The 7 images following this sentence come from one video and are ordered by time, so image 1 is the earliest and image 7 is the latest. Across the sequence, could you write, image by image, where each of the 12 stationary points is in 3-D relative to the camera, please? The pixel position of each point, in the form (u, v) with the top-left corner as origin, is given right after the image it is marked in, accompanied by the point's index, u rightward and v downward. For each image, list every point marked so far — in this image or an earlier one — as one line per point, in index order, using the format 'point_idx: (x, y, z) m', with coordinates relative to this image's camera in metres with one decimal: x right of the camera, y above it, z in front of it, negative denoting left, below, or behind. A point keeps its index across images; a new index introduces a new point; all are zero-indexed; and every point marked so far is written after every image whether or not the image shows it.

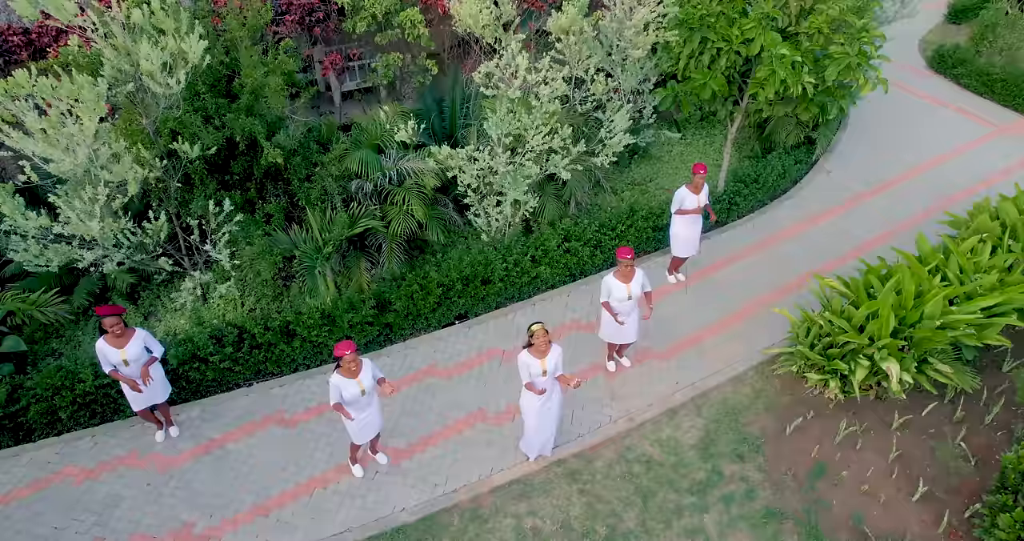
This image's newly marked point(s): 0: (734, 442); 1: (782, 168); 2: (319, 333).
0: (+2.2, -1.7, +6.6) m
1: (+4.0, +1.5, +9.8) m
2: (-2.1, -0.7, +6.9) m
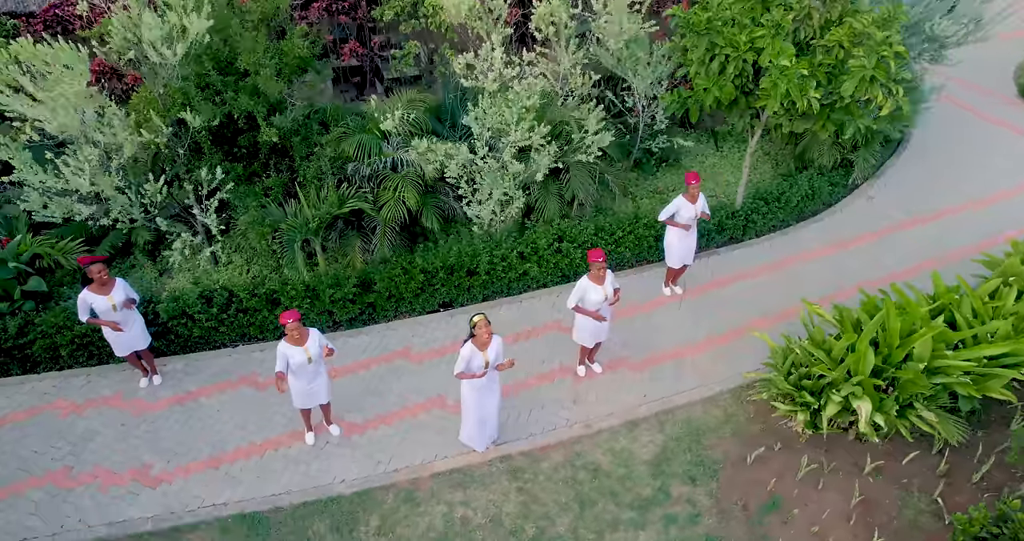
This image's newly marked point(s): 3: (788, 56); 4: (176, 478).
0: (+1.7, -1.9, +6.4) m
1: (+4.2, +1.2, +9.3) m
2: (-2.4, -0.4, +7.3) m
3: (+2.7, +2.2, +6.8) m
4: (-3.1, -1.9, +6.0) m
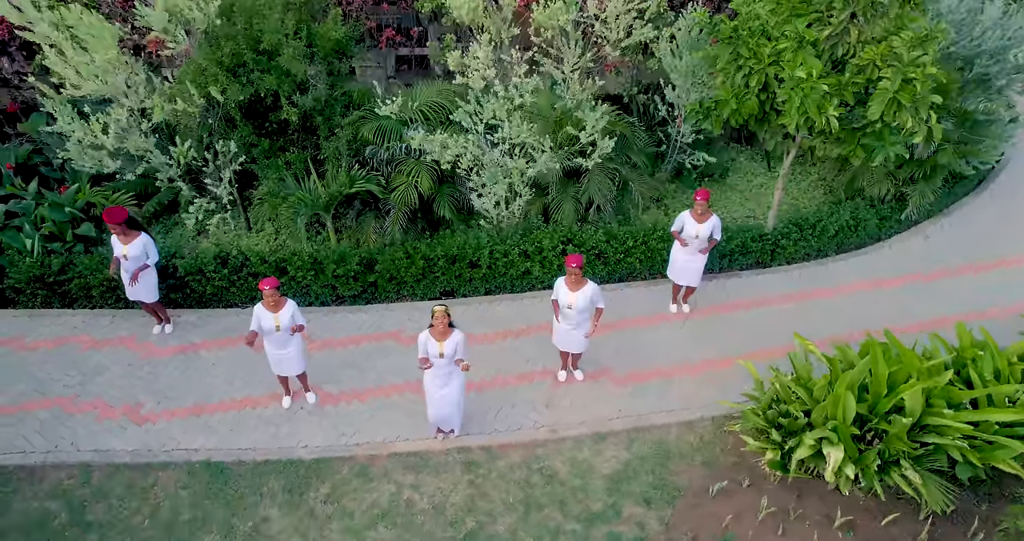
0: (+1.3, -2.0, +6.1) m
1: (+4.5, +0.7, +8.7) m
2: (-2.4, -0.1, +7.6) m
3: (+2.8, +1.9, +6.4) m
4: (-3.5, -1.5, +6.5) m
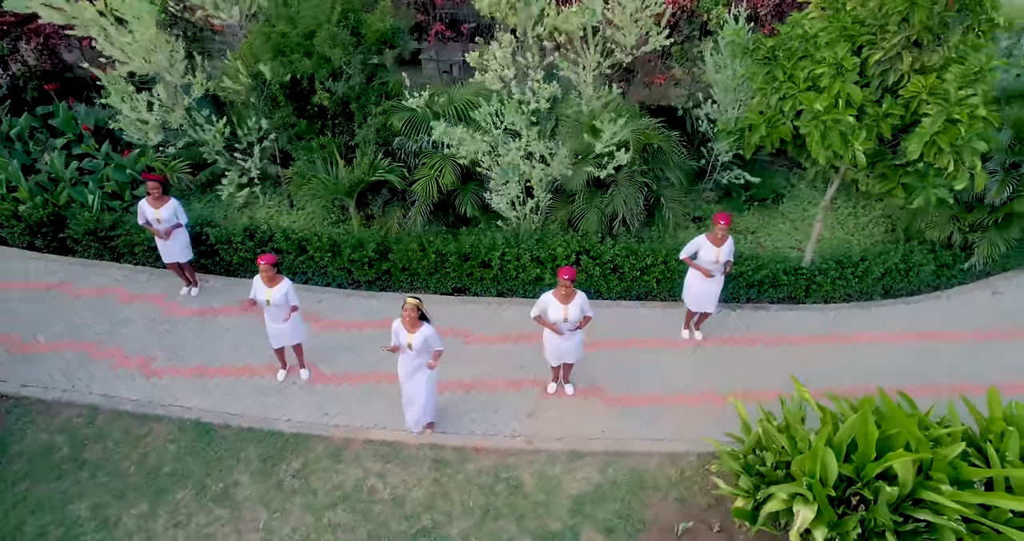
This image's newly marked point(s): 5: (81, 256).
0: (+0.9, -2.2, +5.9) m
1: (+4.8, +0.1, +7.9) m
2: (-2.3, +0.2, +7.9) m
3: (+2.9, +1.5, +5.9) m
4: (-3.7, -1.1, +7.0) m
5: (-5.6, +0.2, +8.5) m
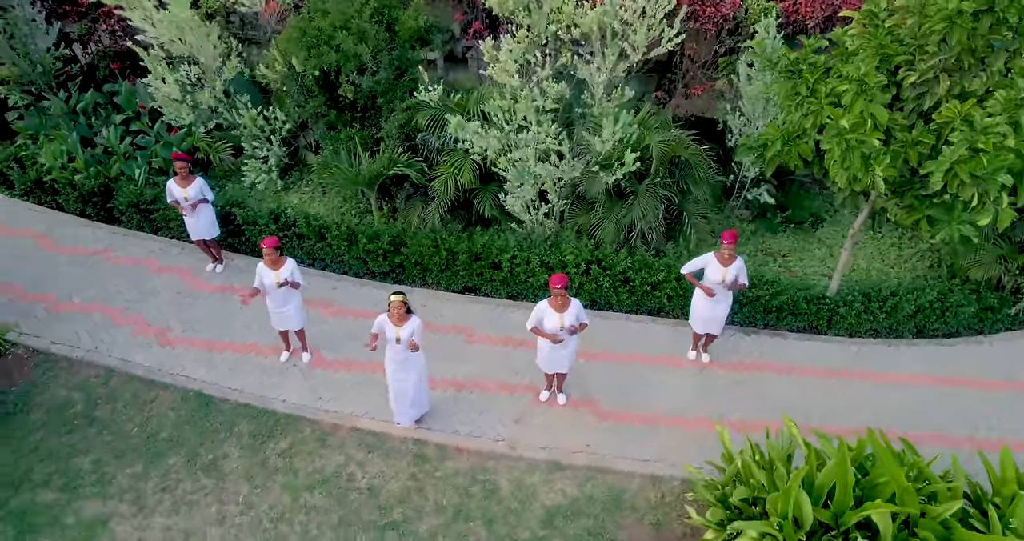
0: (+0.6, -2.3, +5.8) m
1: (+4.9, -0.4, +7.4) m
2: (-2.1, +0.3, +8.1) m
3: (+2.9, +1.3, +5.6) m
4: (-3.7, -0.8, +7.3) m
5: (-5.3, +0.6, +9.0) m
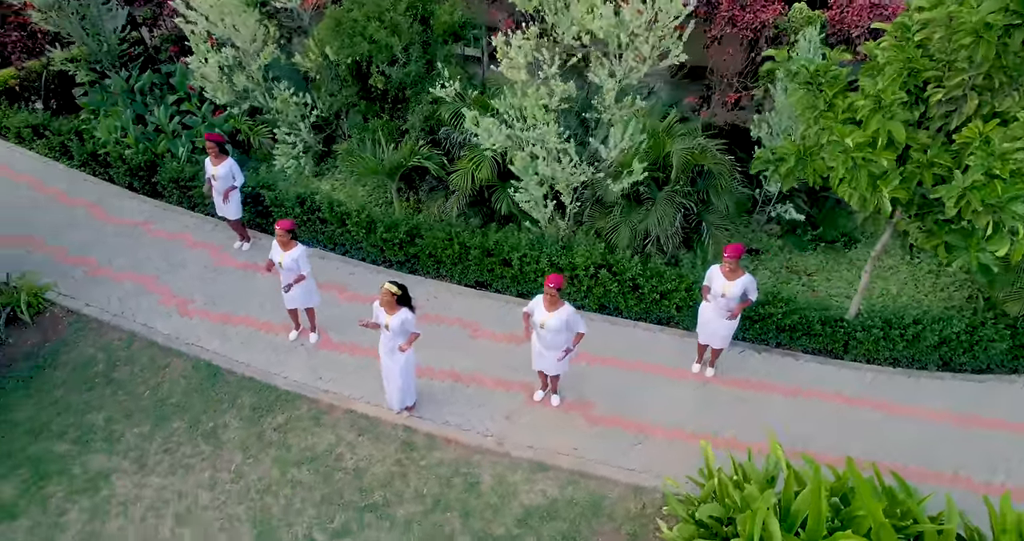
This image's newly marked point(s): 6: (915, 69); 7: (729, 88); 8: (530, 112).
0: (+0.4, -2.3, +5.7) m
1: (+4.9, -0.7, +7.0) m
2: (-2.0, +0.5, +8.3) m
3: (+2.9, +1.1, +5.3) m
4: (-3.7, -0.5, +7.7) m
5: (-5.0, +1.0, +9.5) m
6: (+3.3, +1.7, +5.4) m
7: (+3.0, +2.5, +8.9) m
8: (+0.3, +1.8, +7.3) m
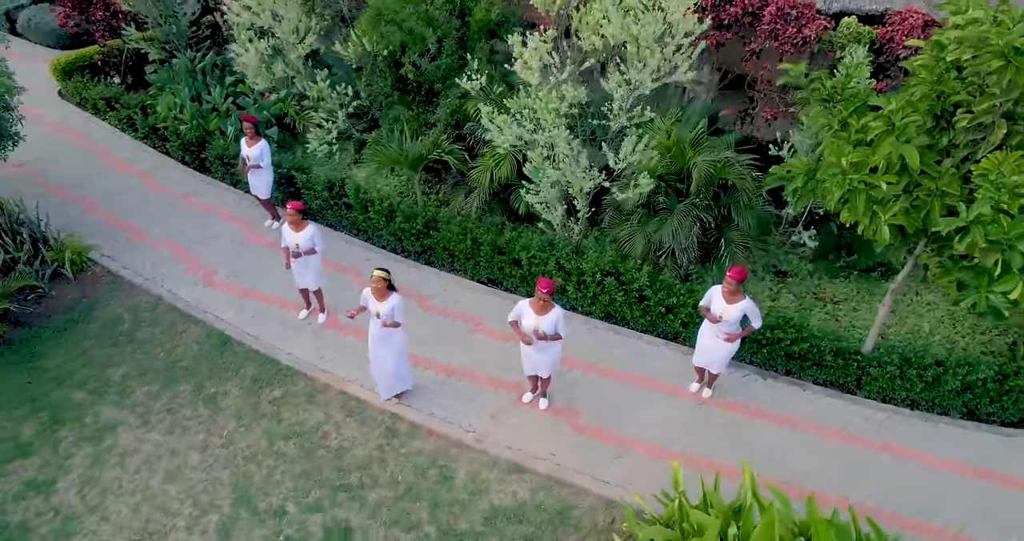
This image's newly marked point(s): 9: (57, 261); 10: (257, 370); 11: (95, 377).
0: (+0.1, -2.3, +5.7) m
1: (+4.8, -1.1, +6.4) m
2: (-1.7, +0.7, +8.5) m
3: (+2.8, +0.8, +5.0) m
4: (-3.6, -0.2, +8.0) m
5: (-4.6, +1.4, +10.0) m
6: (+3.3, +1.4, +5.1) m
7: (+3.4, +2.2, +8.5) m
8: (+0.5, +1.7, +7.3) m
9: (-5.7, +0.1, +8.1) m
10: (-2.8, -1.1, +7.1) m
11: (-4.5, -1.2, +7.1) m
